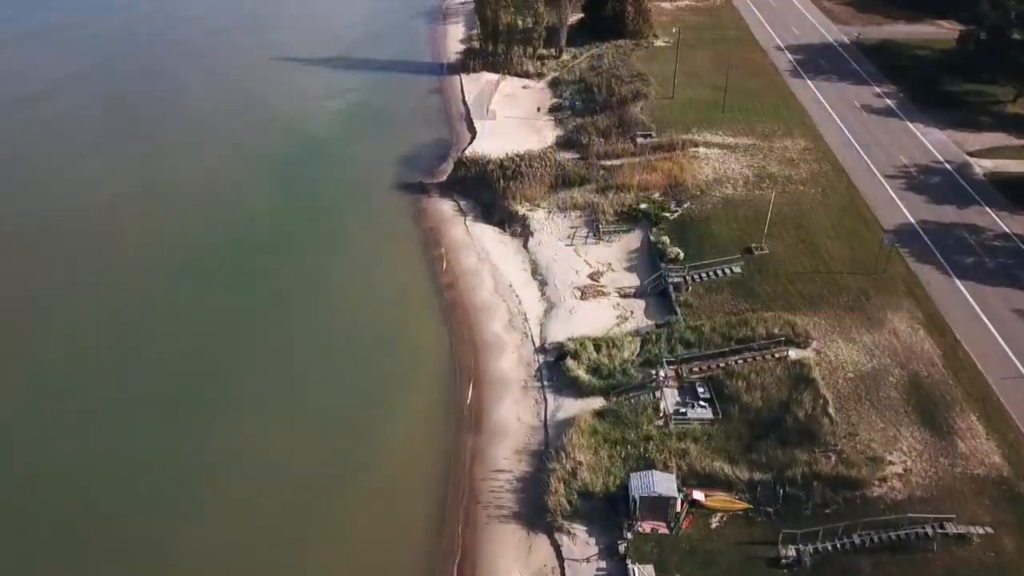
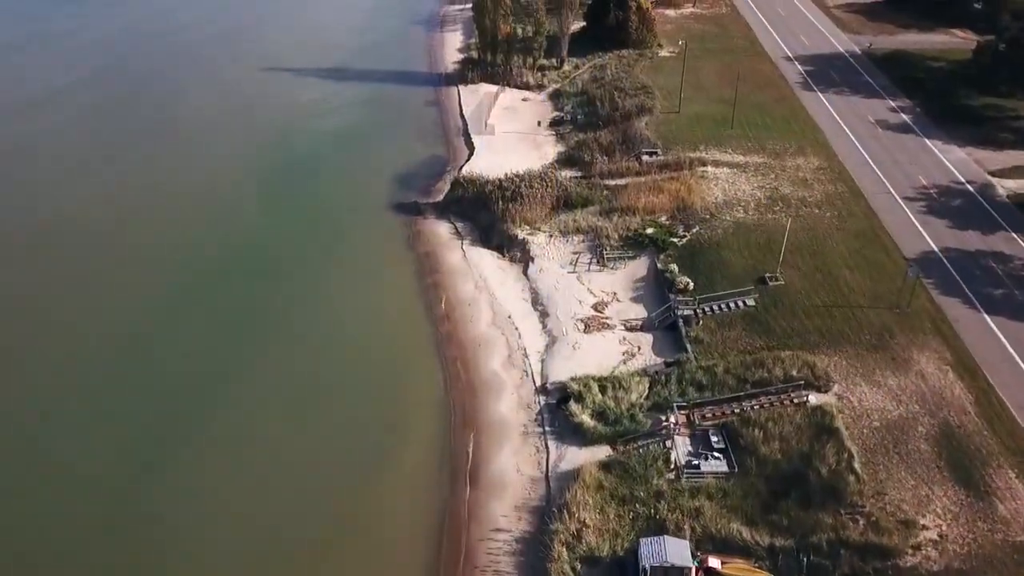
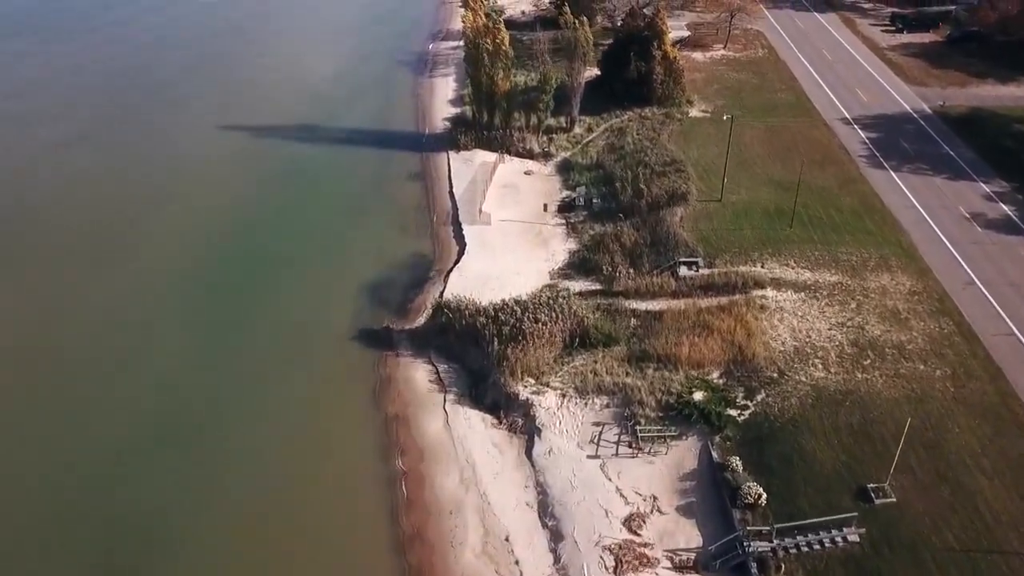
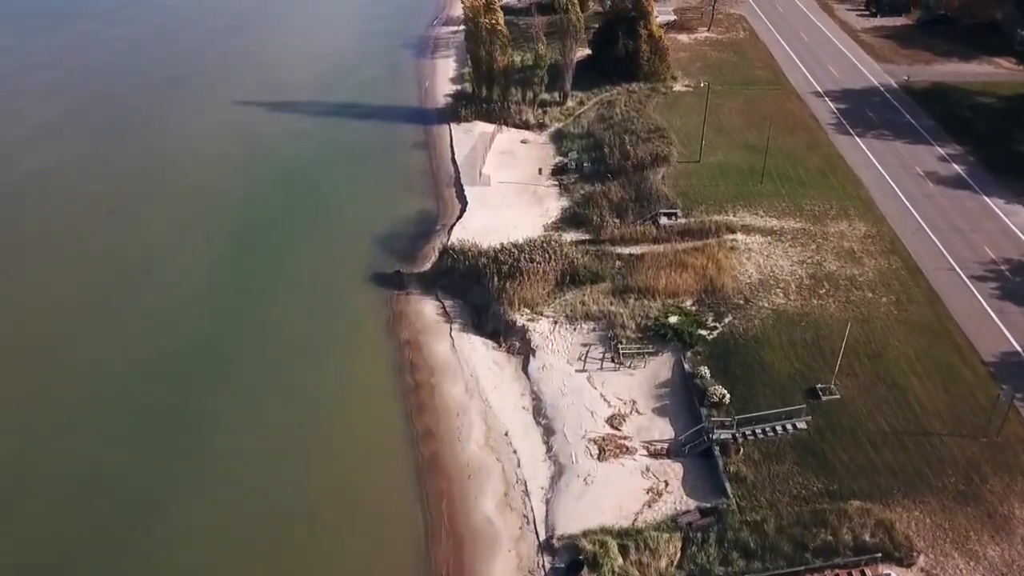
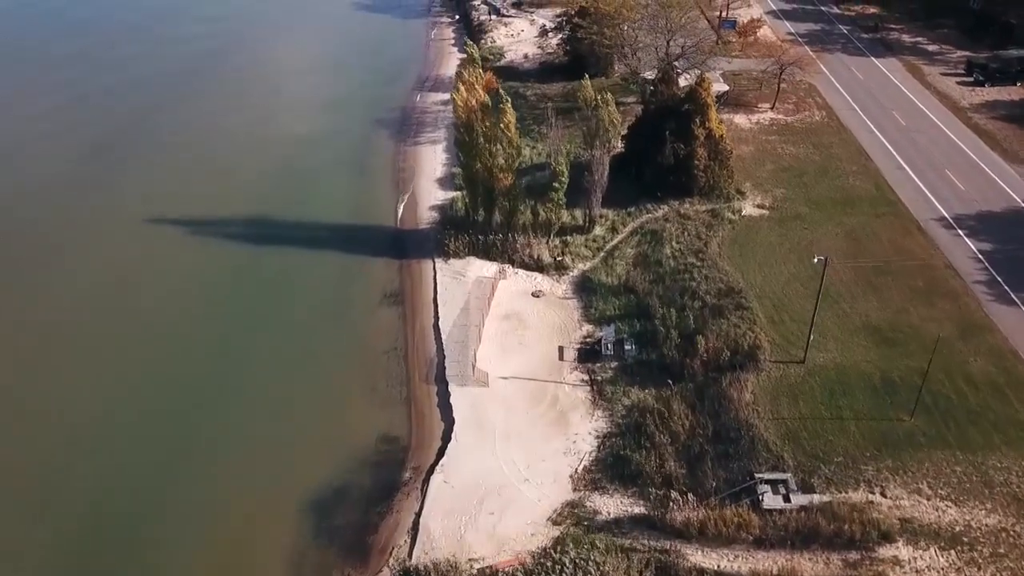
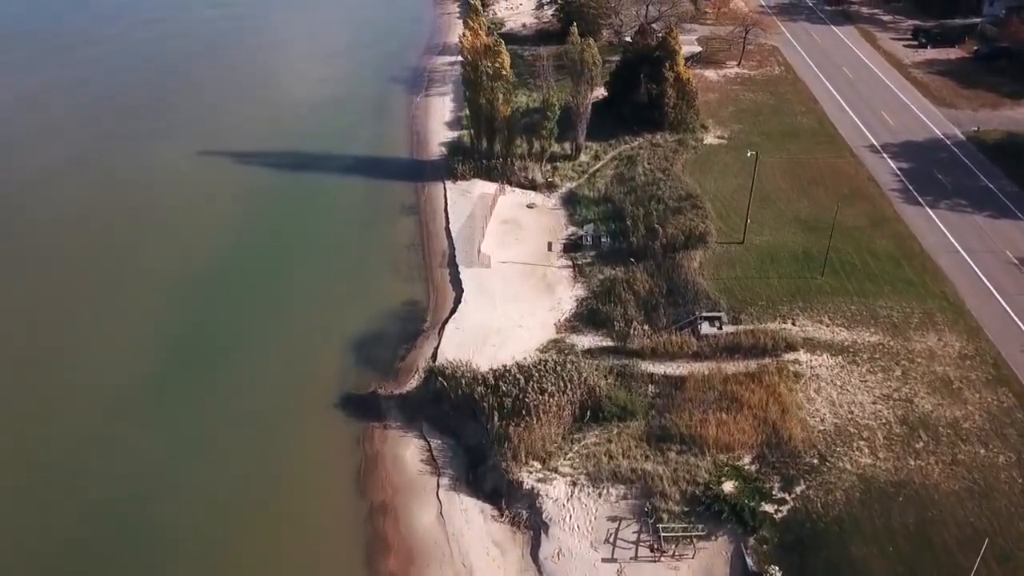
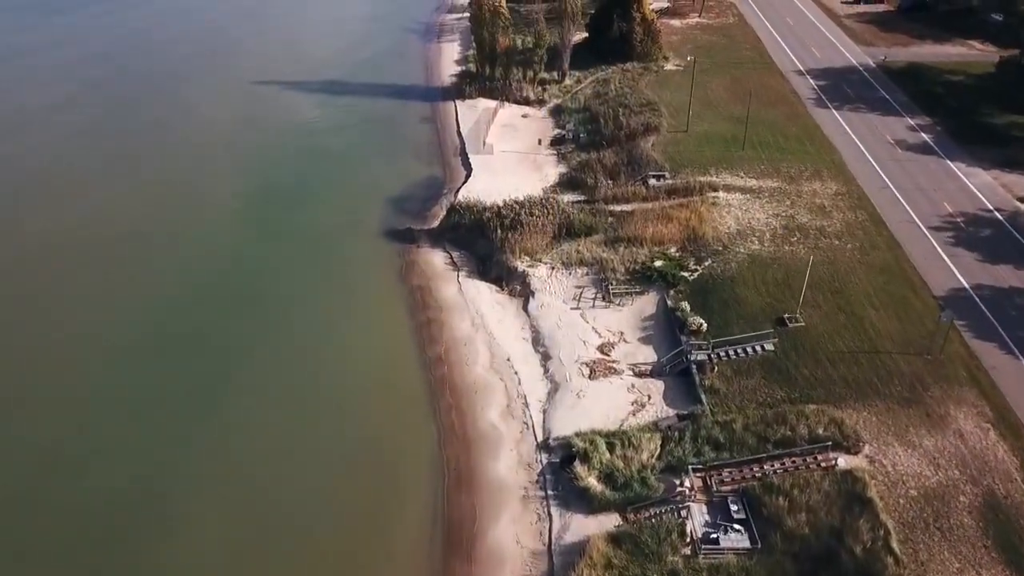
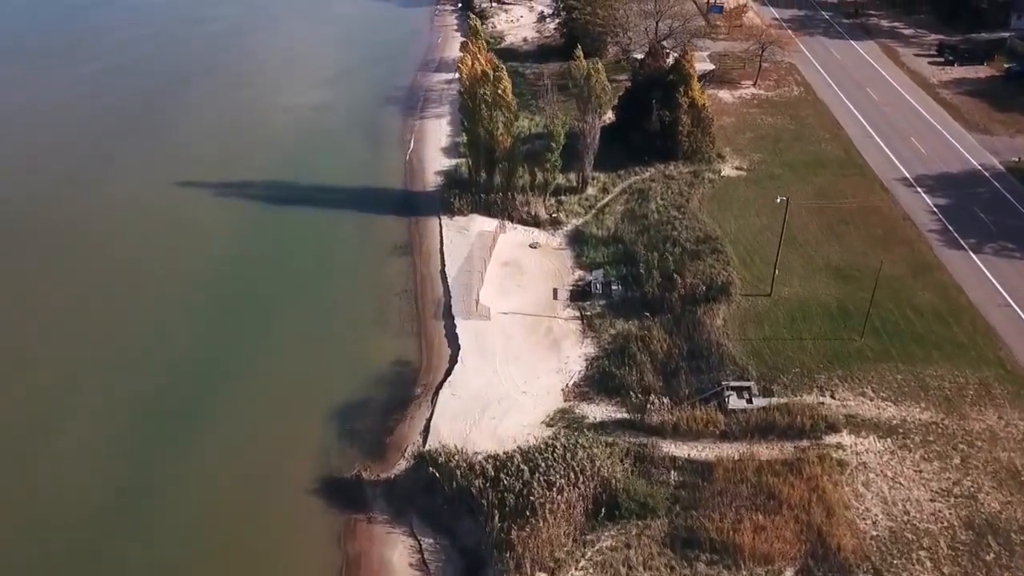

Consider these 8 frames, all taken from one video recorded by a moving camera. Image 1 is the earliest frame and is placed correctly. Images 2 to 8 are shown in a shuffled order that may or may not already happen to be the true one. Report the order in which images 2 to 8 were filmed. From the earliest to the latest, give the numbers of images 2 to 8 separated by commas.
2, 7, 4, 3, 6, 8, 5
